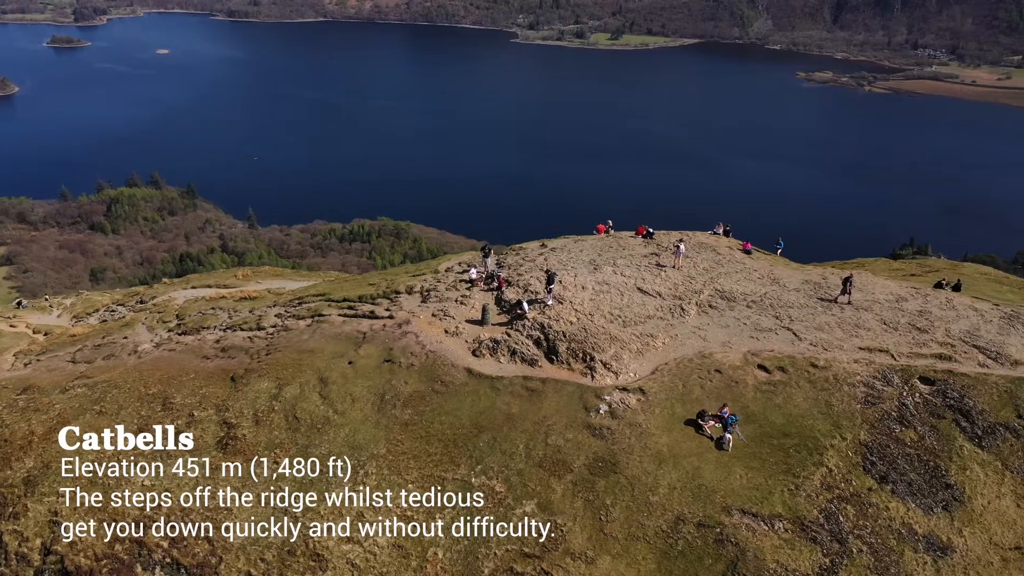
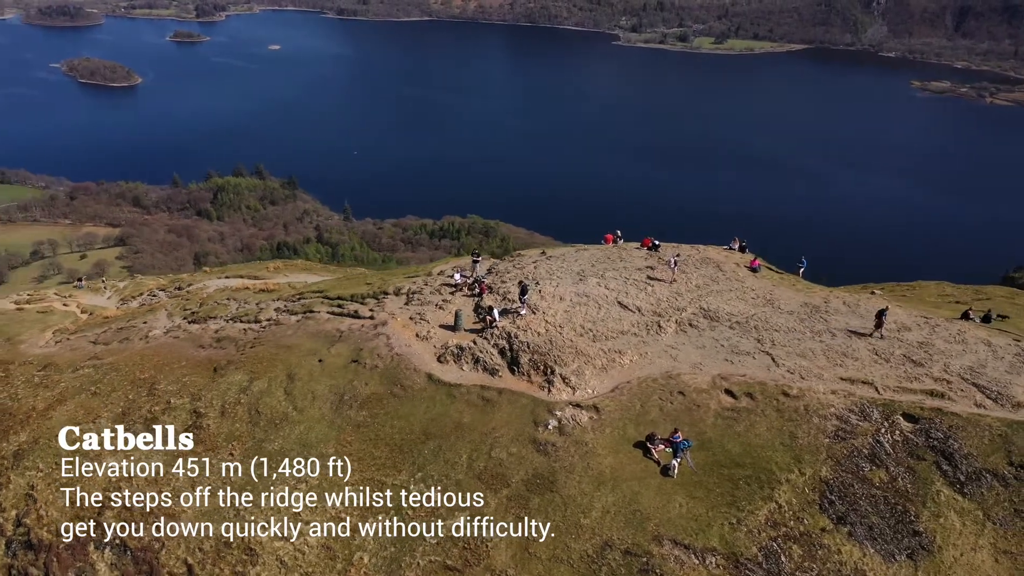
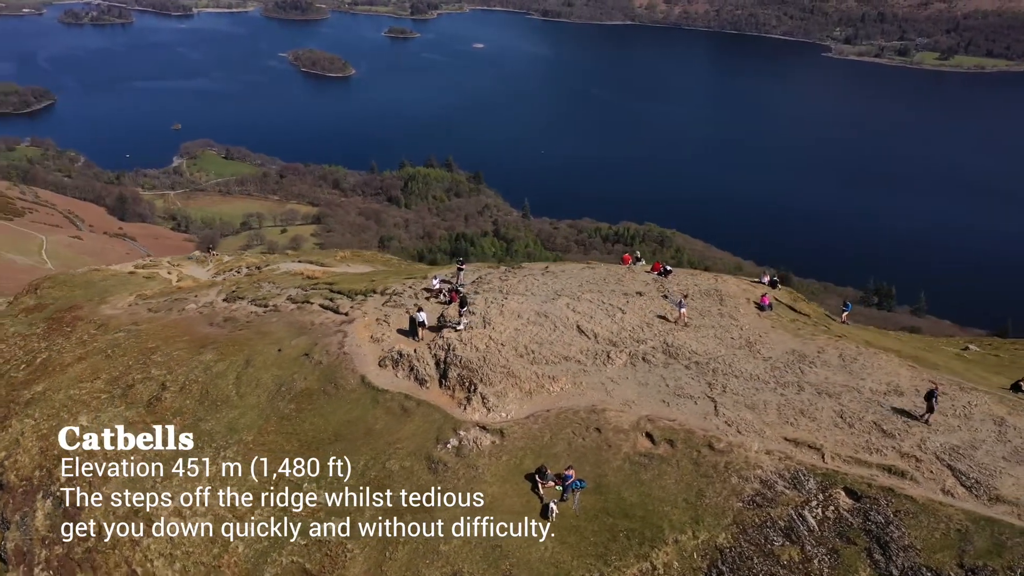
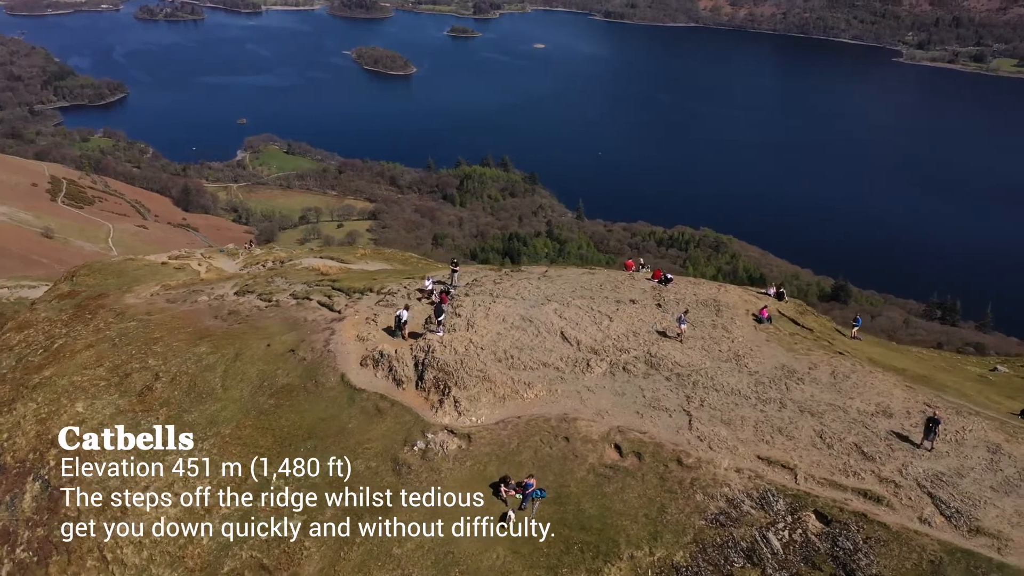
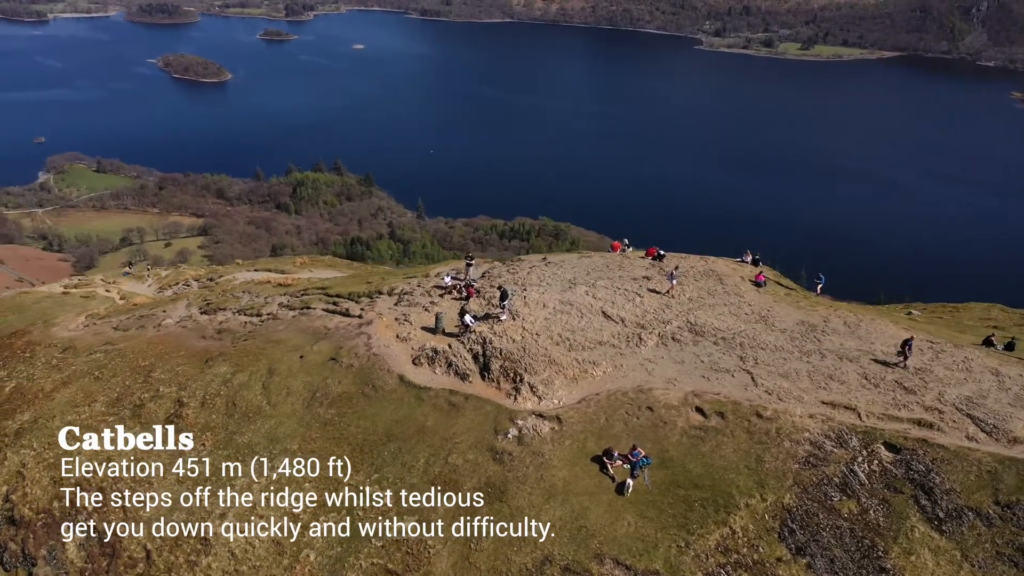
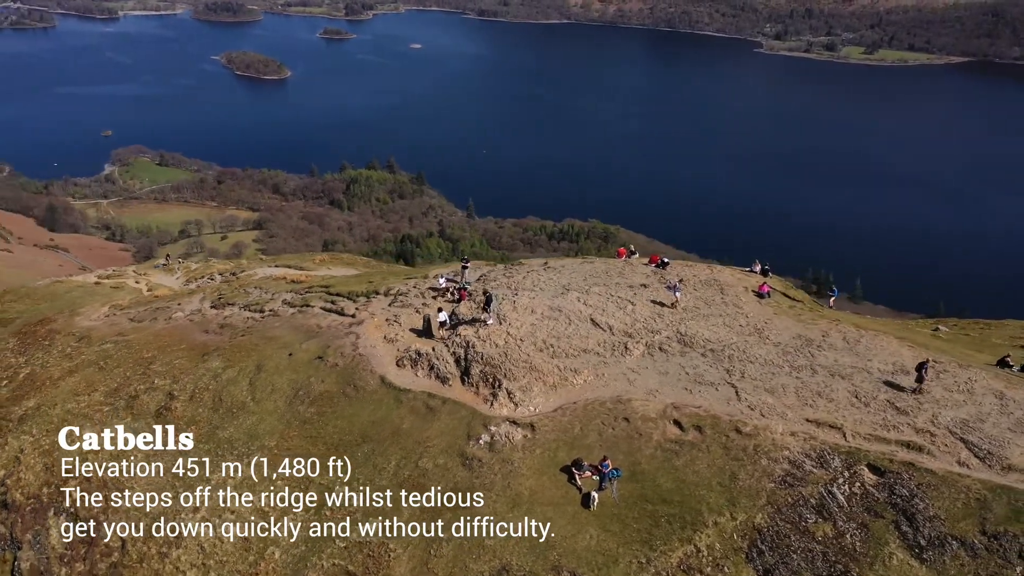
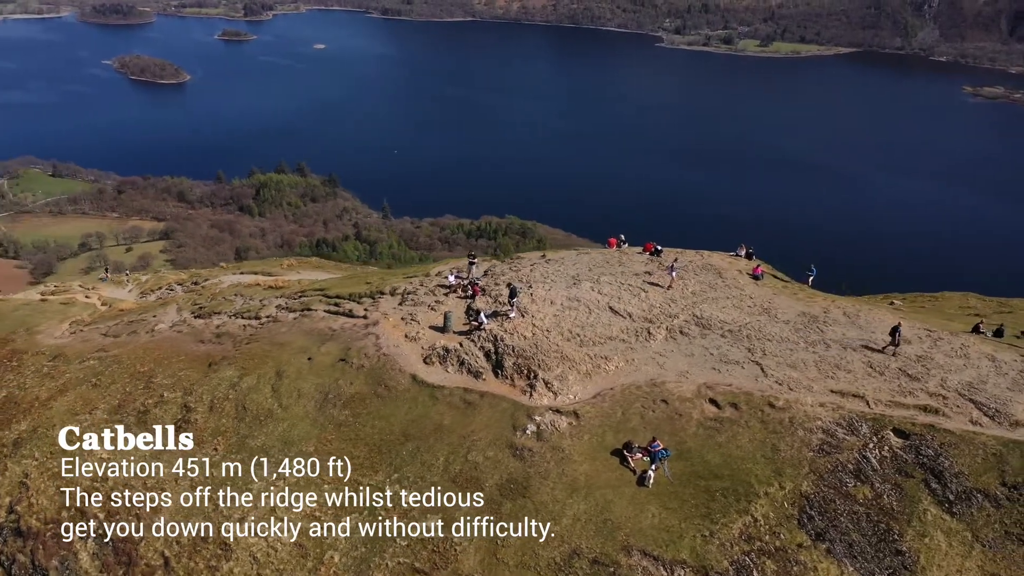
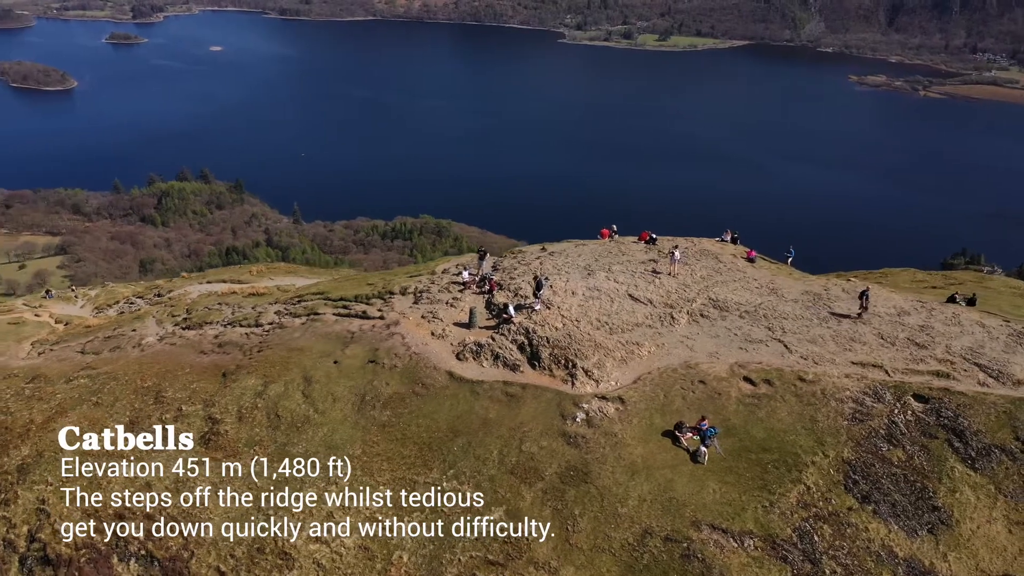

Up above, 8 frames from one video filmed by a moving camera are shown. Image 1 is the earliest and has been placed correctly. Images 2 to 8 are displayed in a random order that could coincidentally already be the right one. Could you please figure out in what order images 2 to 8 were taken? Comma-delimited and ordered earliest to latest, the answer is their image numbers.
8, 2, 7, 5, 6, 3, 4
